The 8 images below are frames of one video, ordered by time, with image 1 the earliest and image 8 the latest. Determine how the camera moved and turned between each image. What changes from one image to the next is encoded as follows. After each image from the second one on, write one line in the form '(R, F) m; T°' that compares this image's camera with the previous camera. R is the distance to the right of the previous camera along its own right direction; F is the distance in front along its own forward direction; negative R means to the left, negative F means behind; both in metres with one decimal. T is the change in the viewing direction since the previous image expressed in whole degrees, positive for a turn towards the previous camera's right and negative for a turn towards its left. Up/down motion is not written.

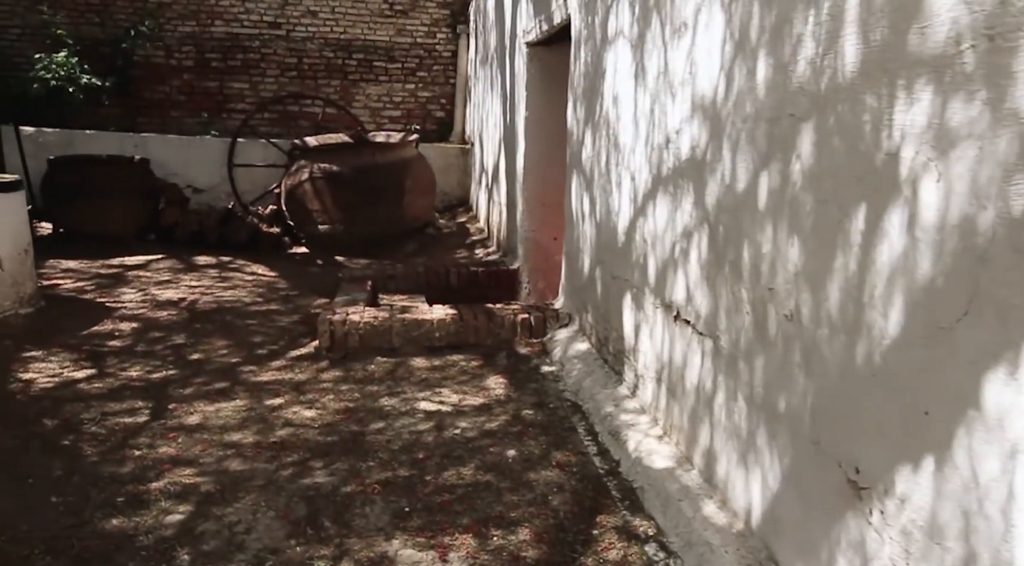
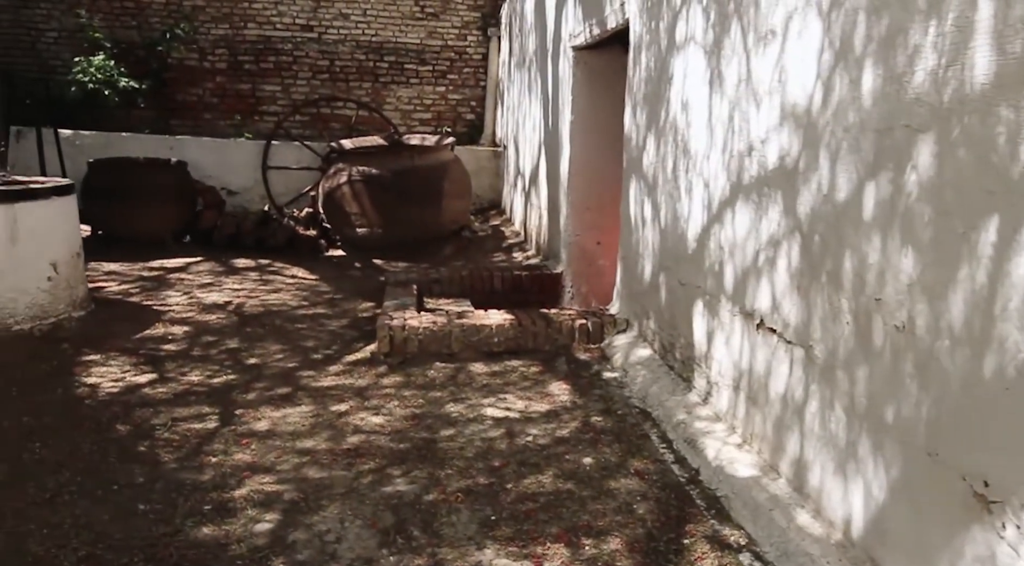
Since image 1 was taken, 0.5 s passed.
(-0.3, 0.0) m; 0°
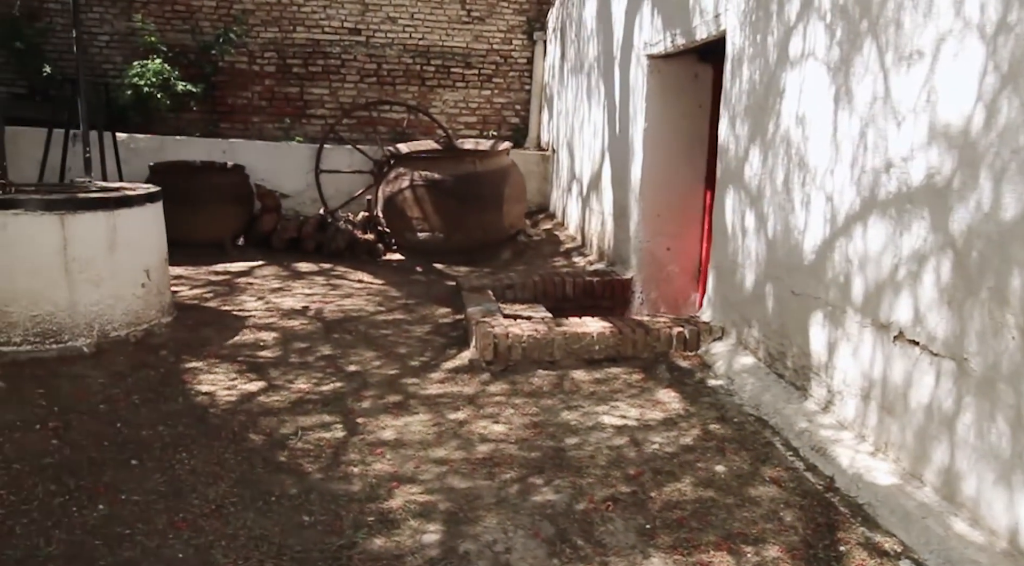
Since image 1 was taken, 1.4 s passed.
(-0.5, 0.0) m; +1°
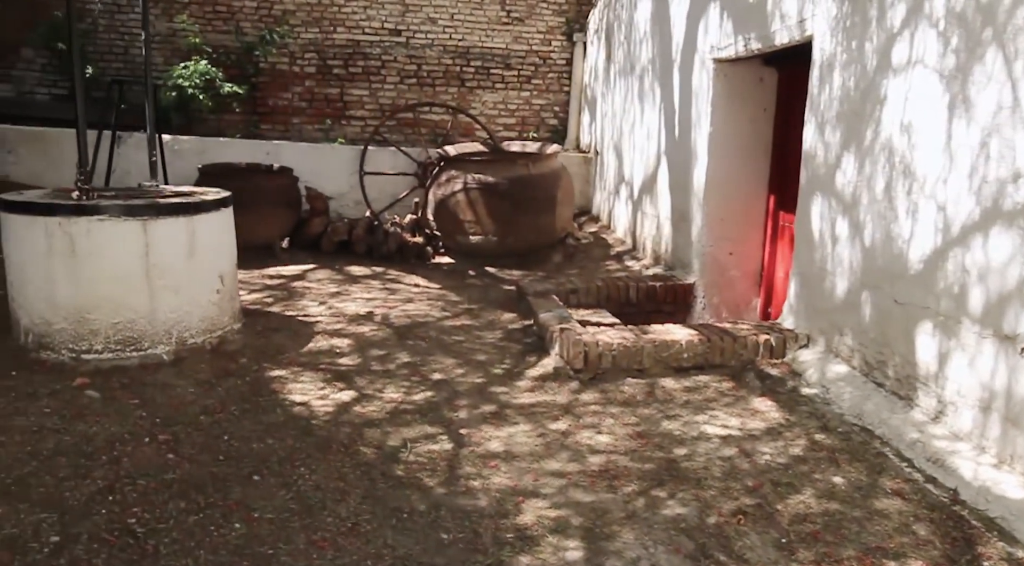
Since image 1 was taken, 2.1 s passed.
(-0.4, 0.0) m; +1°
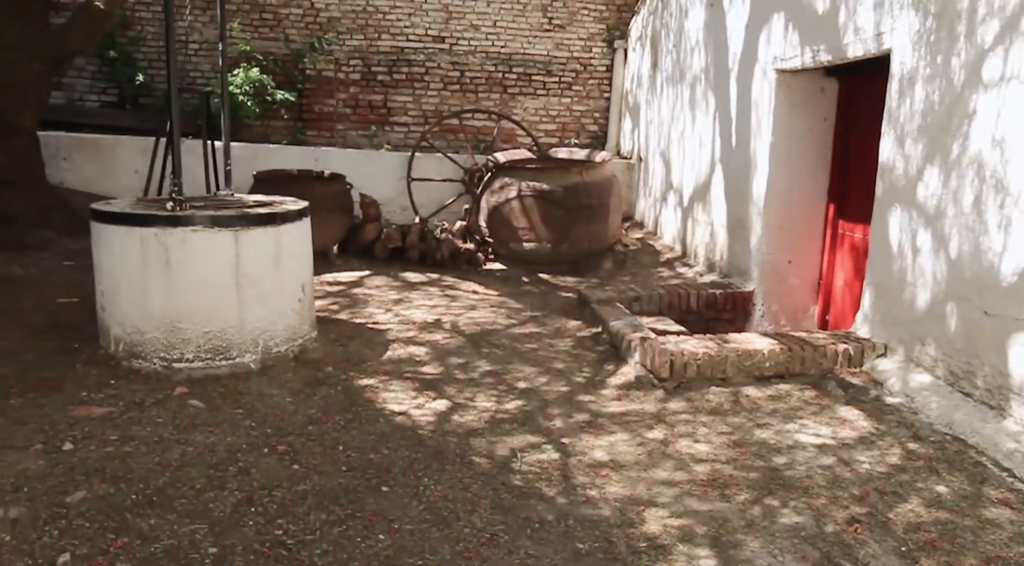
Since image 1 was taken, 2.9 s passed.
(-0.4, -0.1) m; 0°
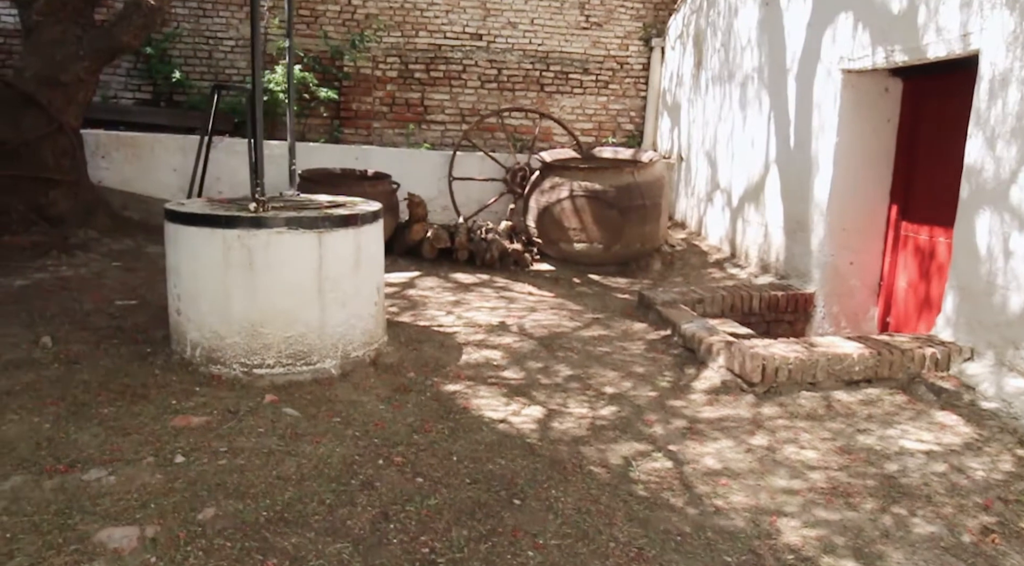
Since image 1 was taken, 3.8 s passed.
(-0.5, +0.1) m; +1°
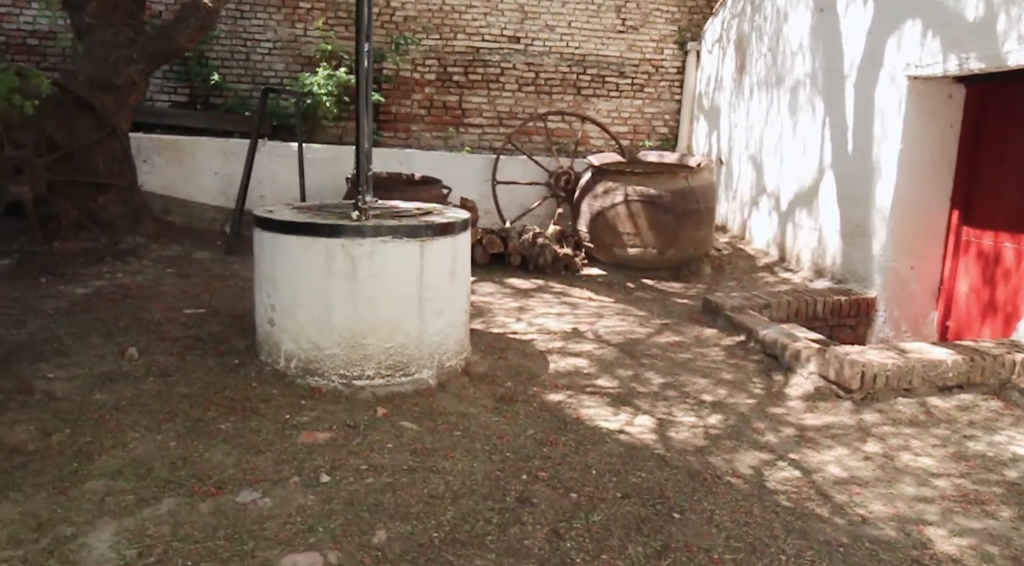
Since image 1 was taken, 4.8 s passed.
(-0.6, 0.0) m; +2°
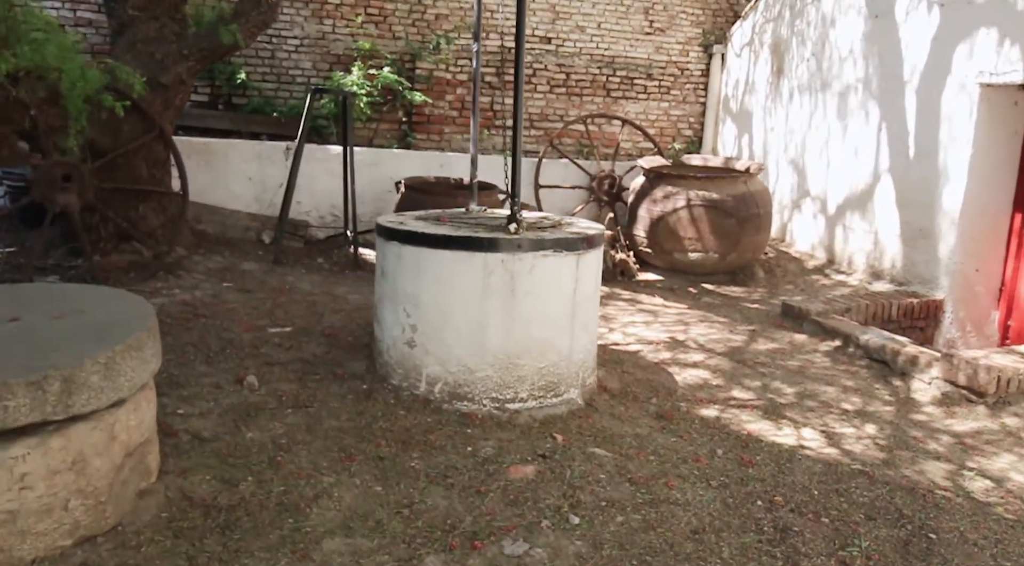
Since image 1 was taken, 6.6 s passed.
(-1.0, +0.2) m; +6°
